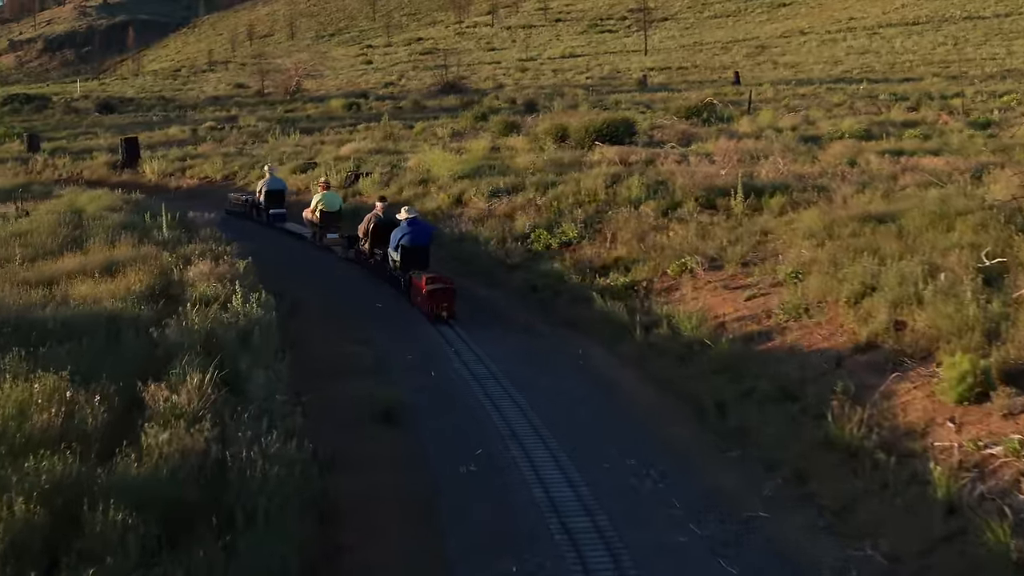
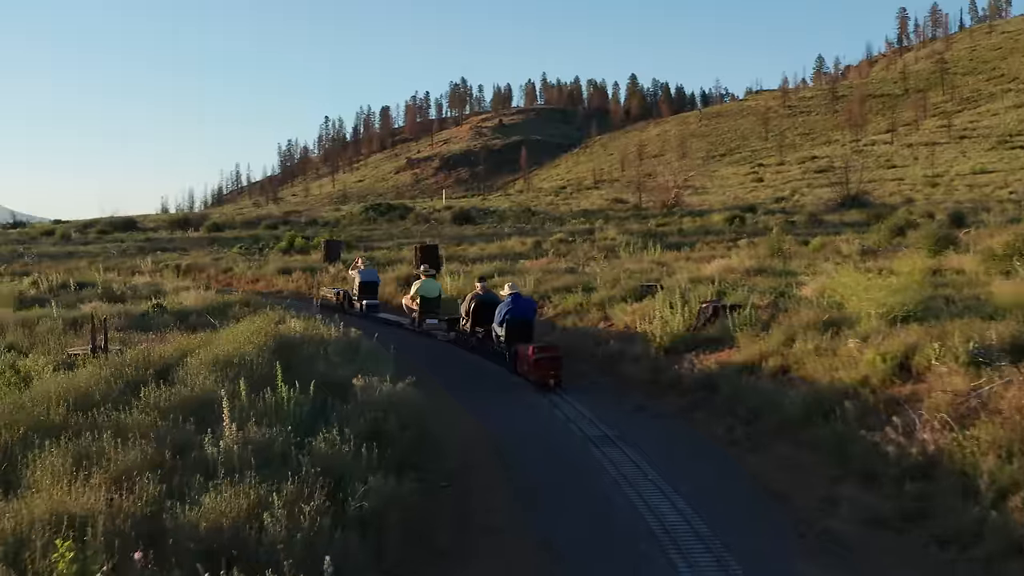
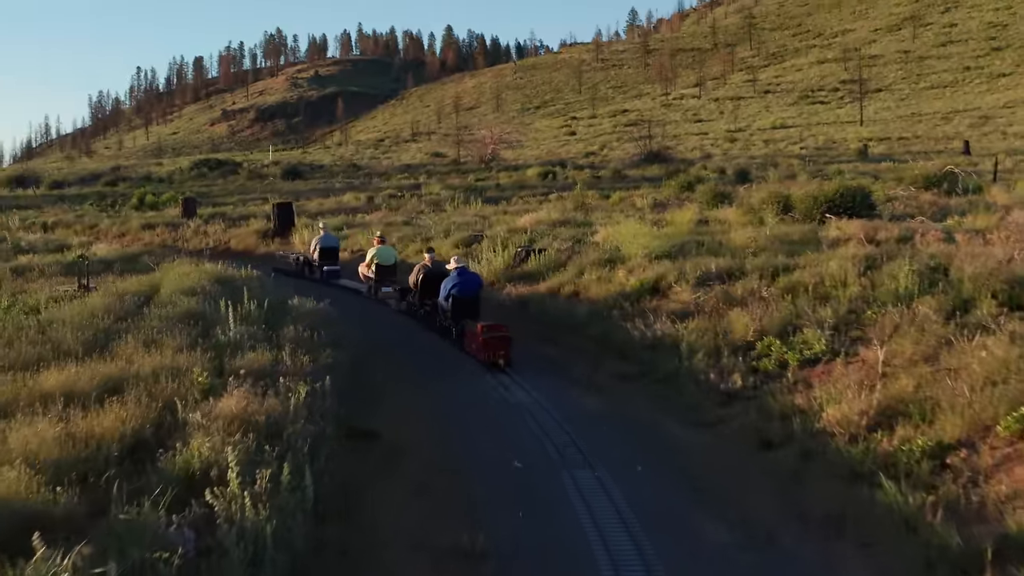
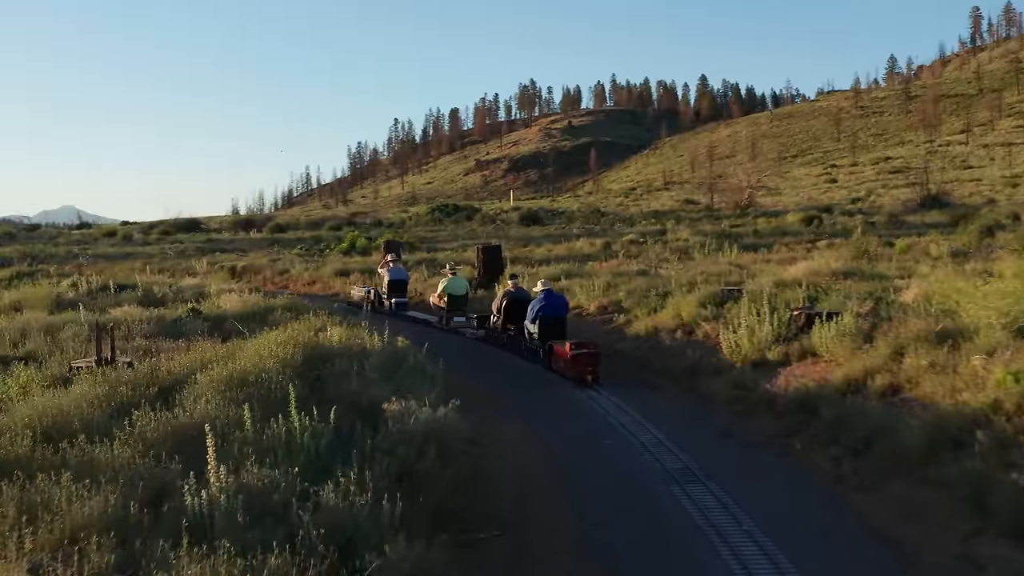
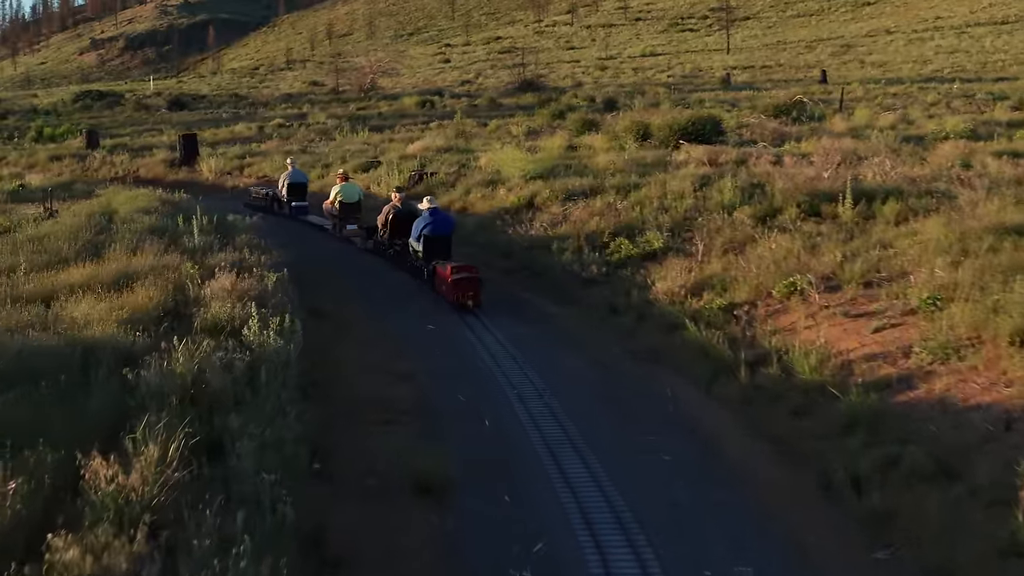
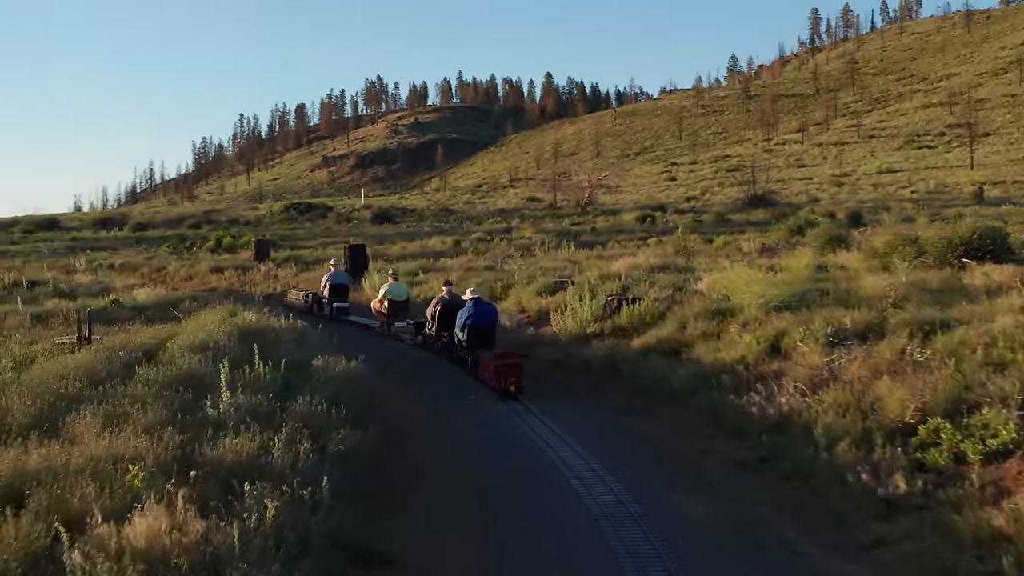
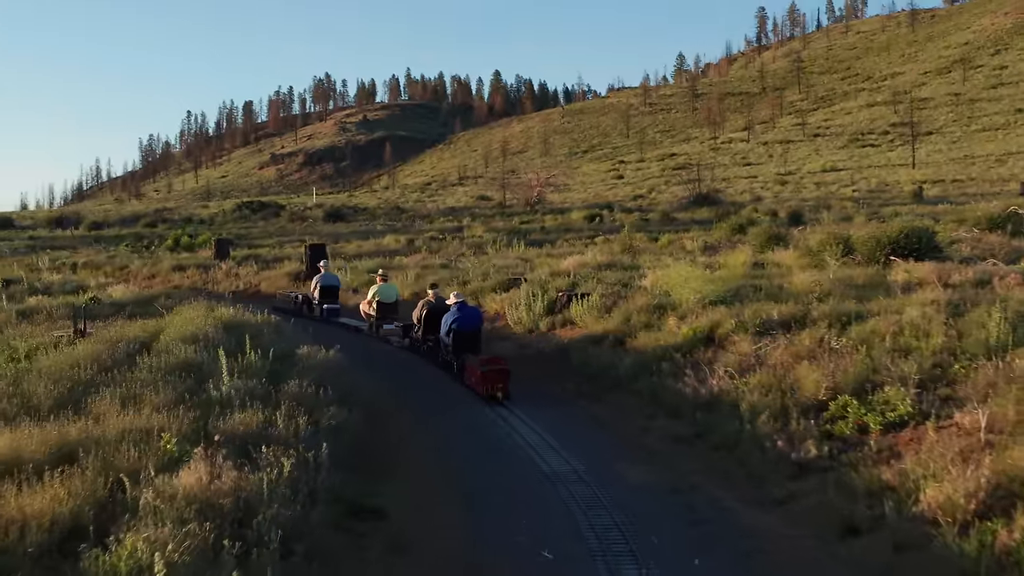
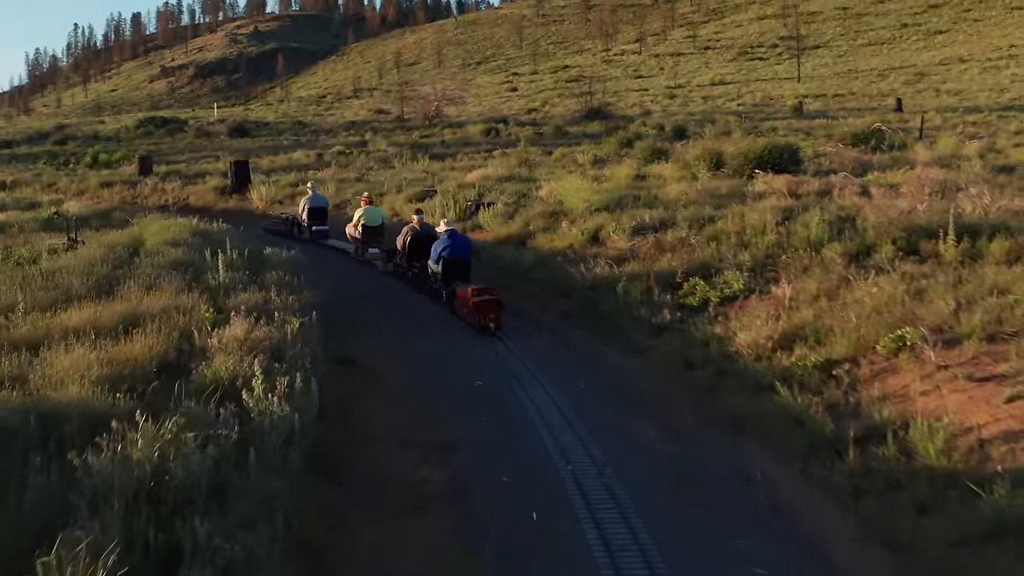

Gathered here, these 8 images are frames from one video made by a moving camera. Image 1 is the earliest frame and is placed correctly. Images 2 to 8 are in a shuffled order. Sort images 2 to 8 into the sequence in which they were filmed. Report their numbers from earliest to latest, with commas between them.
5, 8, 3, 7, 6, 2, 4
